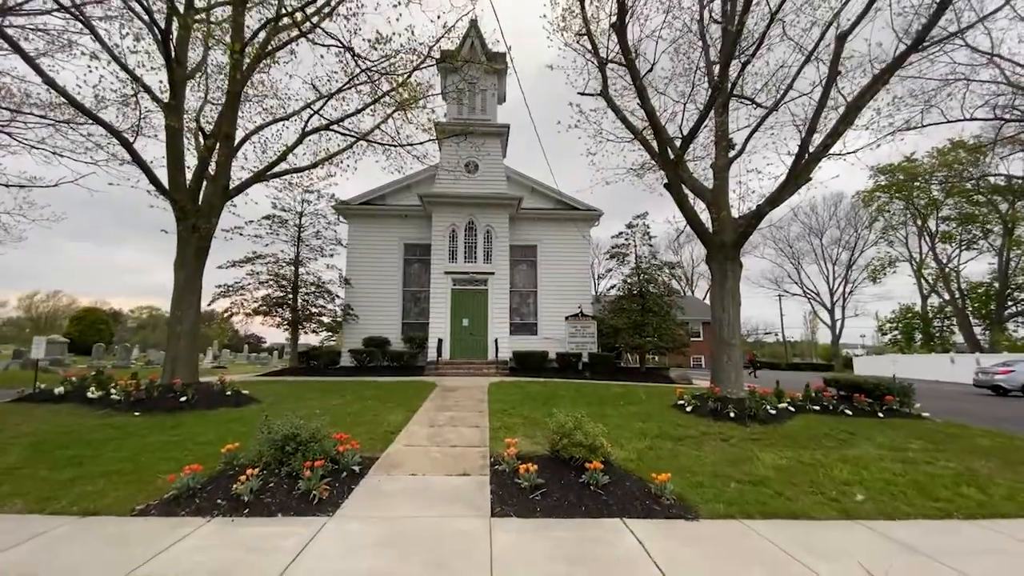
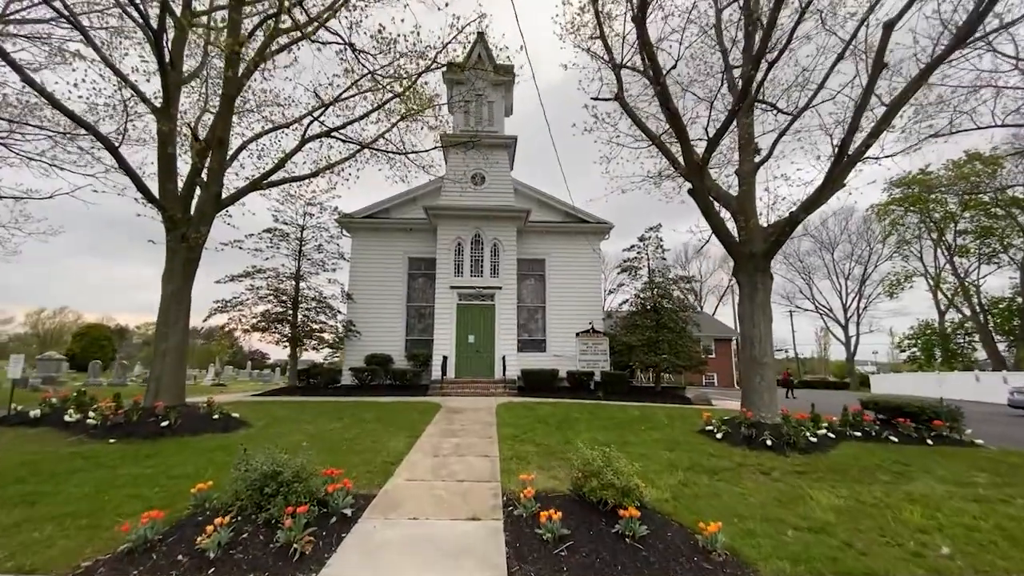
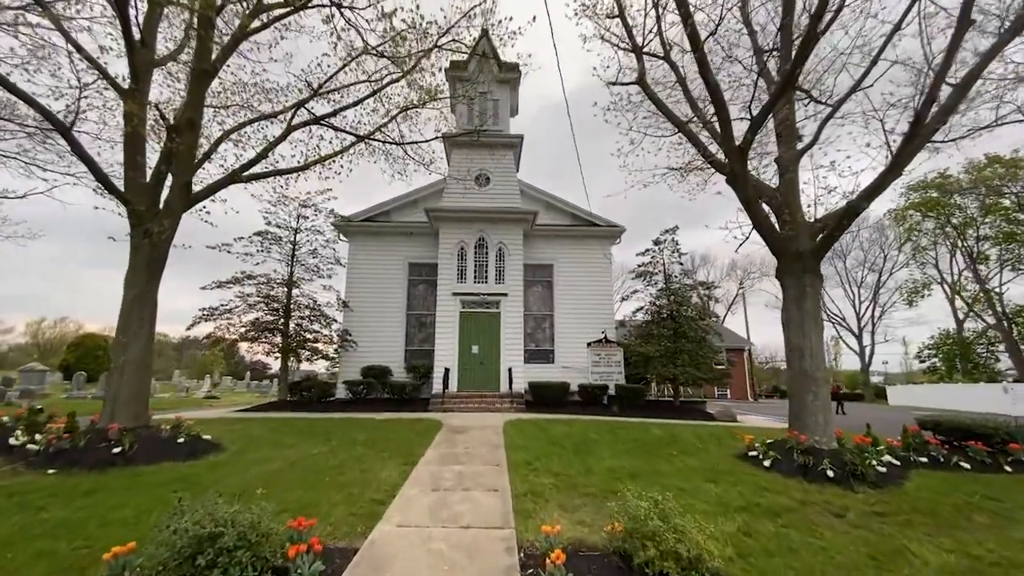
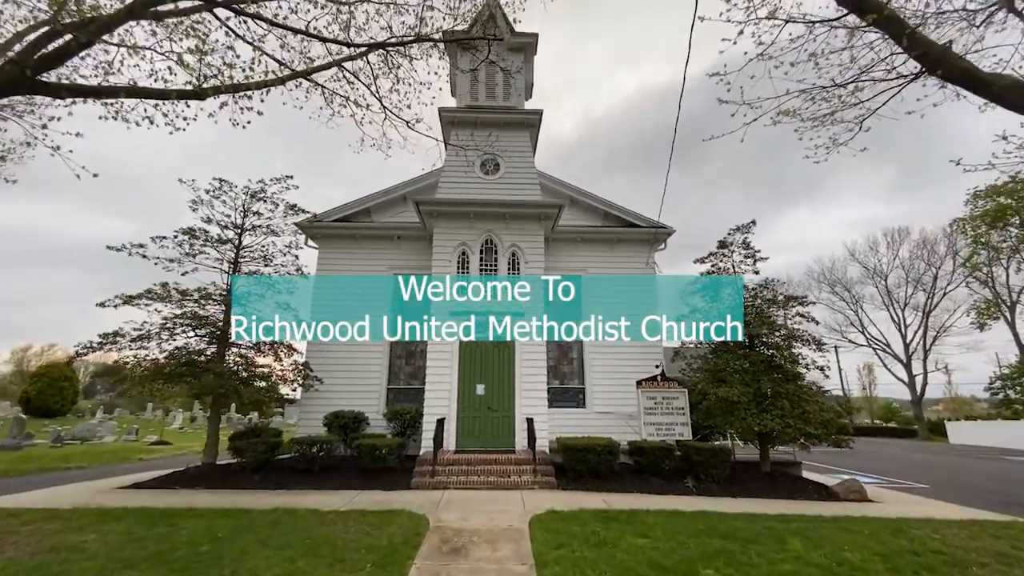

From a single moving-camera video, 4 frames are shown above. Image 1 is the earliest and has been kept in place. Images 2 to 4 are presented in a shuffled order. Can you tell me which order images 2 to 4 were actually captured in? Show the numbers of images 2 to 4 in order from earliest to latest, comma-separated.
2, 3, 4
